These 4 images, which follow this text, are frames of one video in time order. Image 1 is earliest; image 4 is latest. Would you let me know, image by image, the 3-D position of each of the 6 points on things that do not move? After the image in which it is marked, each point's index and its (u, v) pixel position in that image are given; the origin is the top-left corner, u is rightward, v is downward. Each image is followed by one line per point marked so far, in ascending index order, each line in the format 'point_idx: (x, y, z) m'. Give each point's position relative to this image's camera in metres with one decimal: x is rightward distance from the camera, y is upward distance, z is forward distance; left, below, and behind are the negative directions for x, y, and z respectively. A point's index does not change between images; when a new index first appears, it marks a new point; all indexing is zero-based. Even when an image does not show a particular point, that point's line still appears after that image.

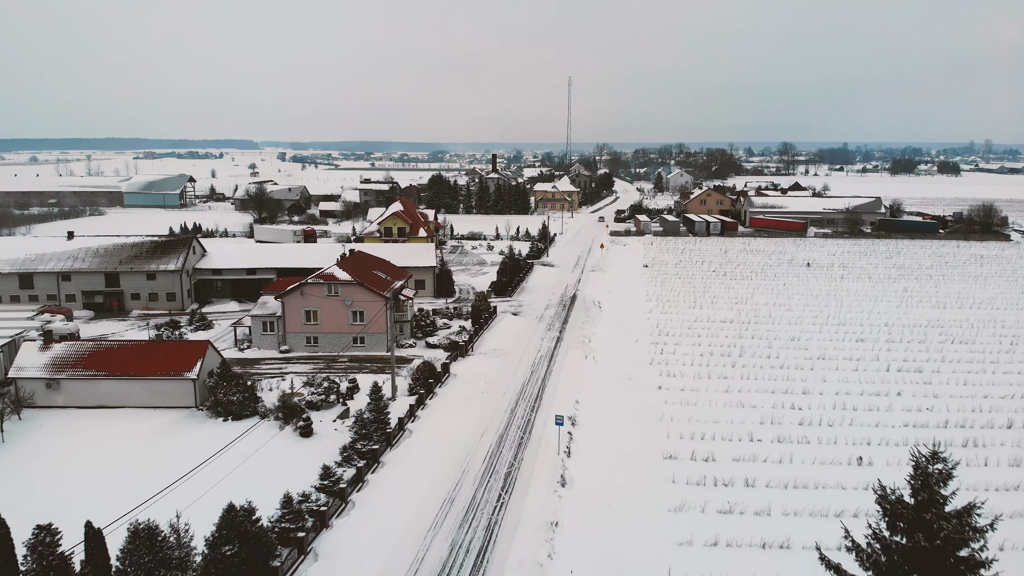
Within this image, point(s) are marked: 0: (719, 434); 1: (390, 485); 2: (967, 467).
0: (+5.6, -4.0, +17.5) m
1: (-2.8, -4.6, +15.1) m
2: (+11.7, -4.6, +16.5) m
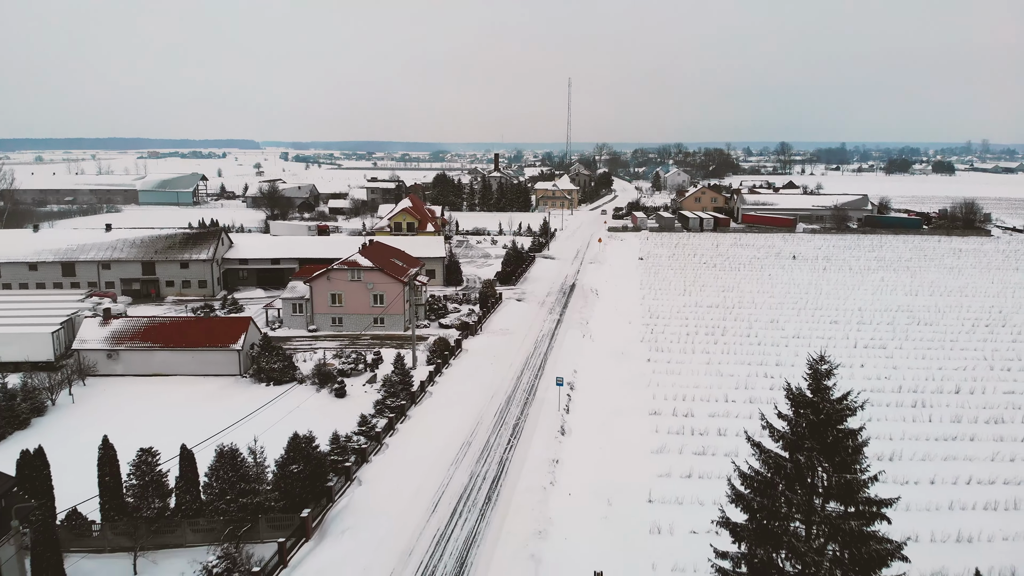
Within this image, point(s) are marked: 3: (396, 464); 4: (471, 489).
0: (+5.8, -3.3, +20.1) m
1: (-2.6, -4.0, +17.7) m
2: (+11.9, -4.0, +19.1) m
3: (-2.9, -4.3, +15.9) m
4: (-0.9, -4.6, +14.8) m
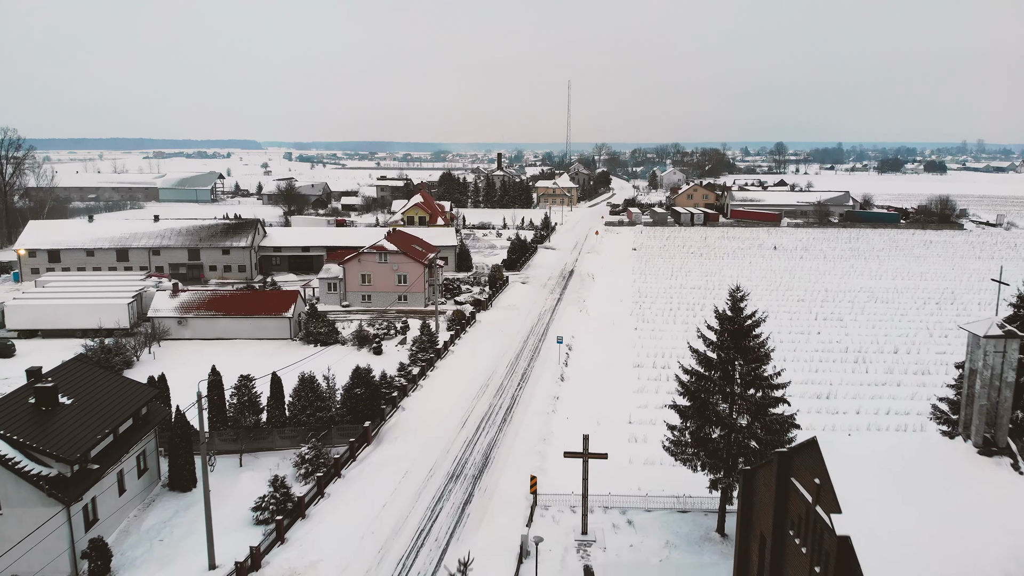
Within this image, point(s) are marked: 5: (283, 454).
0: (+6.1, -2.4, +24.1) m
1: (-2.3, -3.0, +21.8) m
2: (+12.2, -3.1, +23.2) m
3: (-2.5, -3.4, +20.0) m
4: (-0.6, -3.7, +18.9) m
5: (-5.9, -4.3, +16.6) m
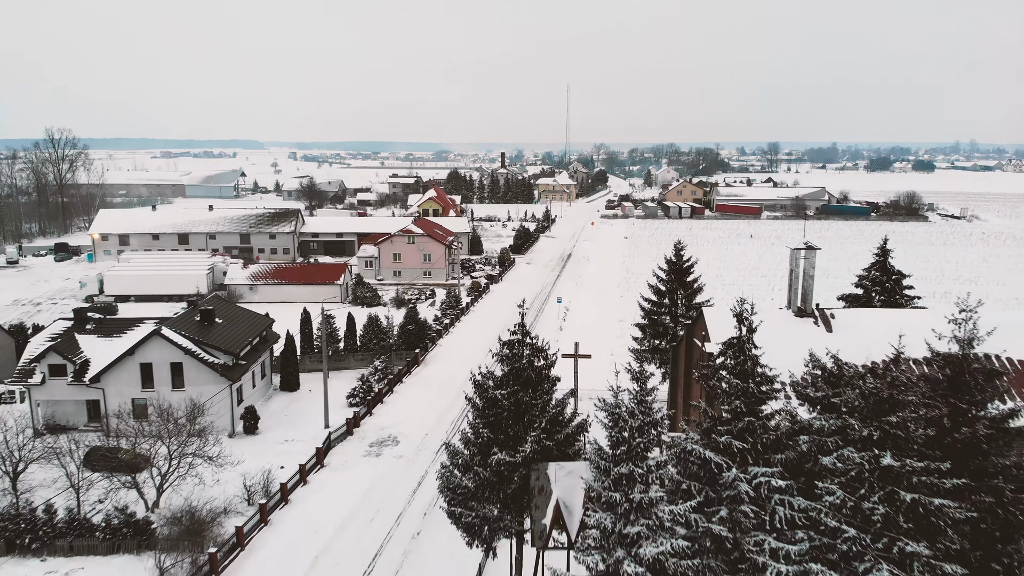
0: (+6.5, -1.1, +30.2) m
1: (-1.9, -1.7, +27.8) m
2: (+12.7, -1.7, +29.2) m
3: (-2.1, -2.1, +26.0) m
4: (-0.2, -2.4, +24.9) m
5: (-5.5, -2.9, +22.6) m
